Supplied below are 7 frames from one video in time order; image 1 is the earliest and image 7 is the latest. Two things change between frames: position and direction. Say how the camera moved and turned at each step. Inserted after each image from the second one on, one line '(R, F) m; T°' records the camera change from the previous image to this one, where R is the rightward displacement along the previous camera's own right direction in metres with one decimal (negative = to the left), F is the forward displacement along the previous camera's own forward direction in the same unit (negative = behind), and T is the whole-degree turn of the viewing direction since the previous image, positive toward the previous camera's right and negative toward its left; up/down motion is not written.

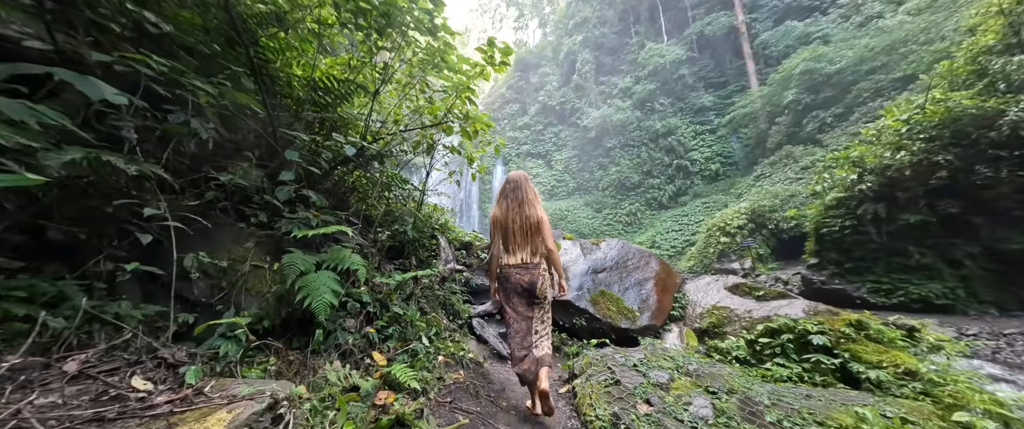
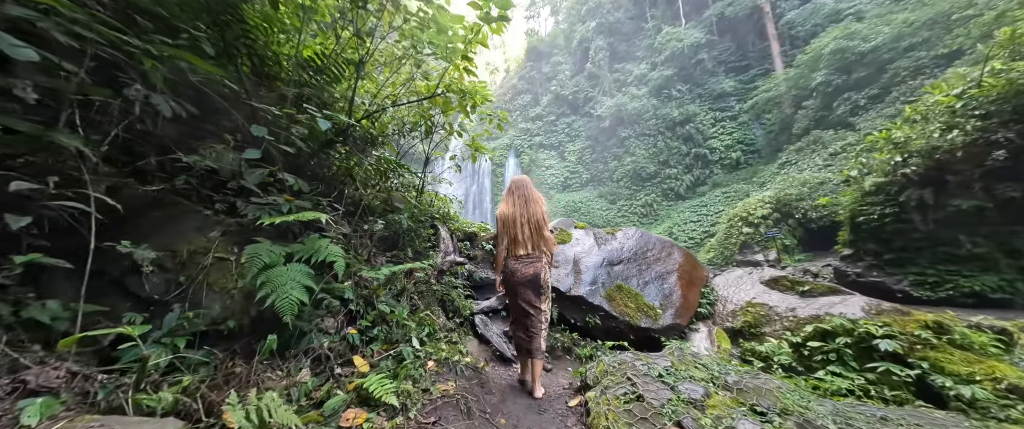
(+0.1, +0.4) m; -2°
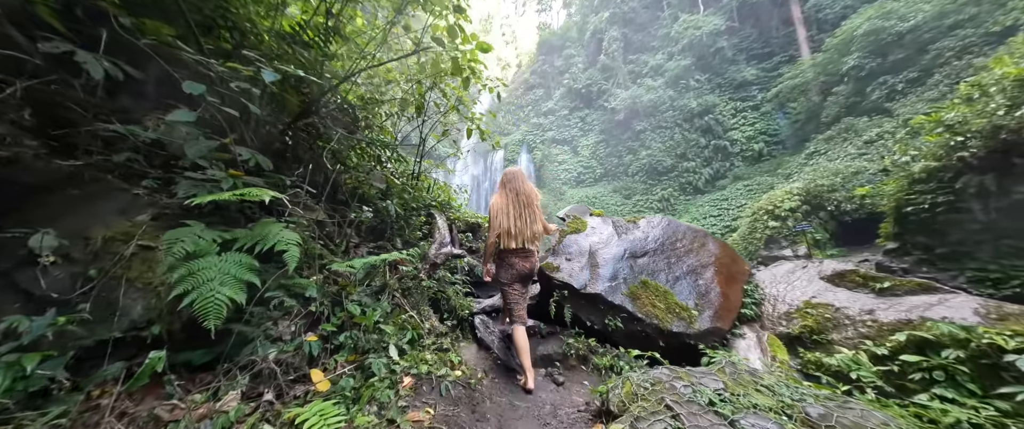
(+0.1, +0.5) m; -2°
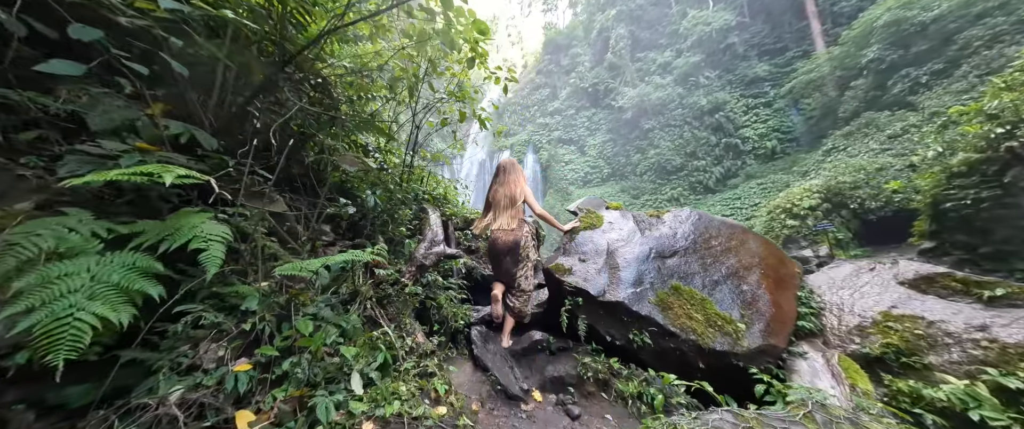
(0.0, +0.5) m; -1°
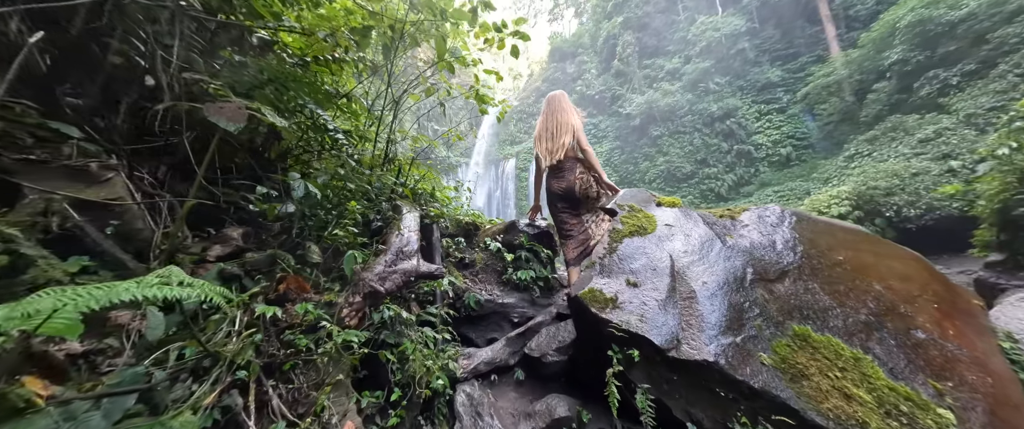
(0.0, +1.0) m; -1°
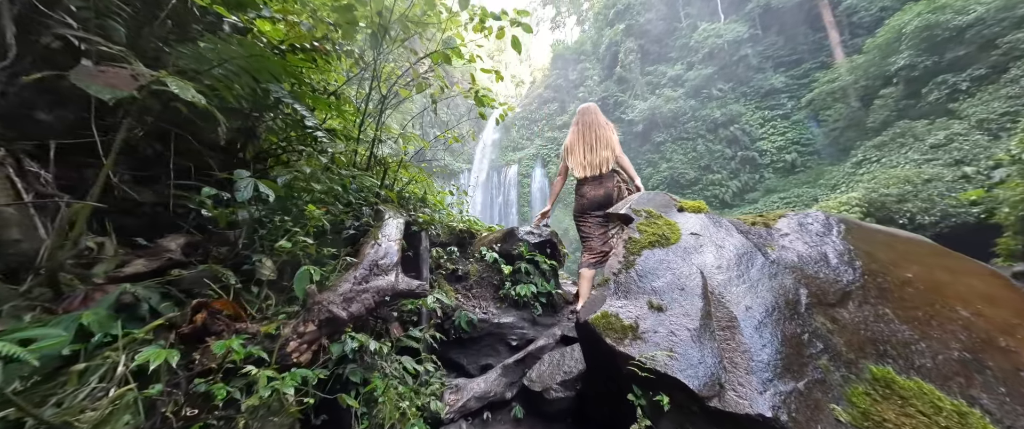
(0.0, +0.3) m; 0°
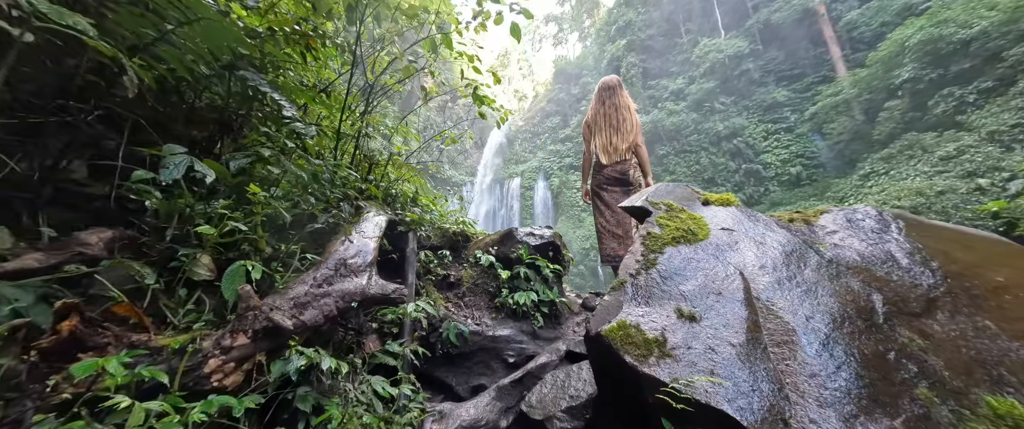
(0.0, +0.3) m; -1°
